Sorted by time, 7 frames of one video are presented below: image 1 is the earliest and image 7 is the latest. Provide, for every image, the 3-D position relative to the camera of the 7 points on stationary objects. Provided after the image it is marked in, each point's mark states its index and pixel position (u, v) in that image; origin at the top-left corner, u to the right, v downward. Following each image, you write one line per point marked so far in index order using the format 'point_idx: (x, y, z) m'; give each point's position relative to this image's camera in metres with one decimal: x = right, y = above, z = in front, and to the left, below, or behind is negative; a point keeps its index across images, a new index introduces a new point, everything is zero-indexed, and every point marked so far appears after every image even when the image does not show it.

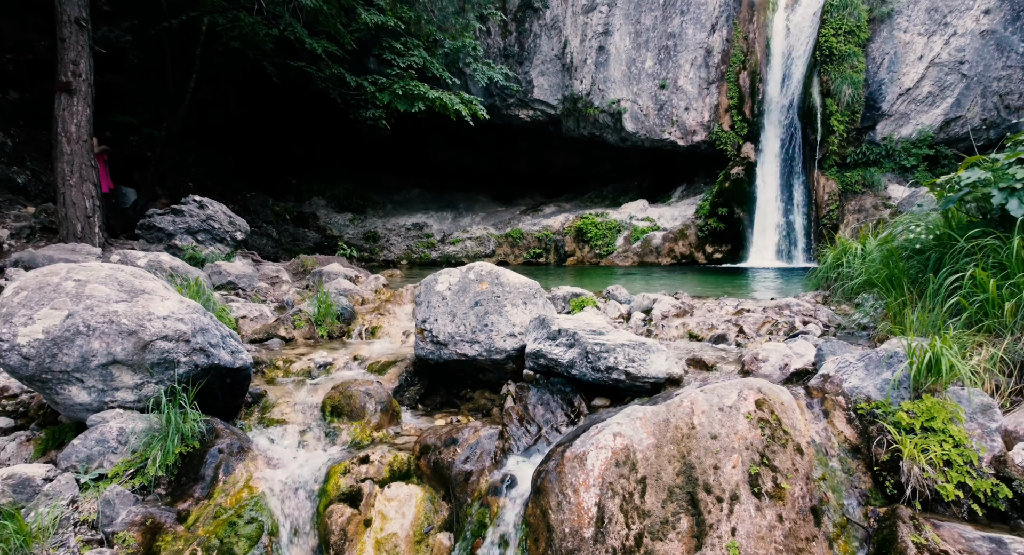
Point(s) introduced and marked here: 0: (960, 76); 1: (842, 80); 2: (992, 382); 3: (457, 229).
0: (+9.2, +4.4, +11.5) m
1: (+7.2, +4.4, +12.2) m
2: (+2.5, -0.5, +2.8) m
3: (-1.4, +1.2, +13.2) m
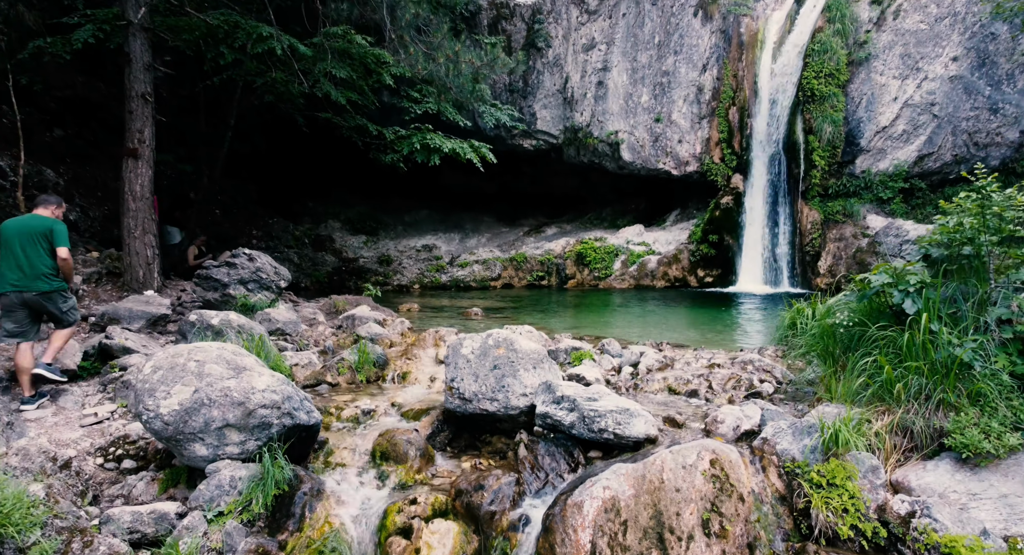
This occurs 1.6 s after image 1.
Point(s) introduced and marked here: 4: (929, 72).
0: (+9.4, +3.8, +12.4) m
1: (+7.3, +3.8, +13.1) m
2: (+2.6, -1.1, +3.7) m
3: (-1.3, +0.7, +14.1) m
4: (+9.3, +4.8, +12.6) m
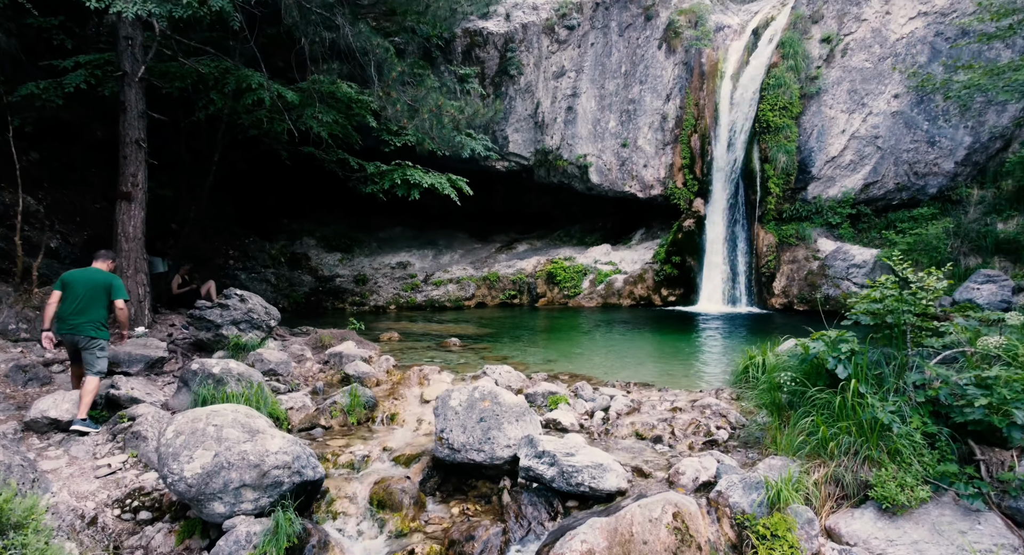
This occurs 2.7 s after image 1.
0: (+8.7, +3.3, +13.4) m
1: (+6.6, +3.3, +13.9) m
2: (+2.5, -1.7, +4.3) m
3: (-2.0, +0.2, +14.5) m
4: (+8.7, +4.3, +13.5) m
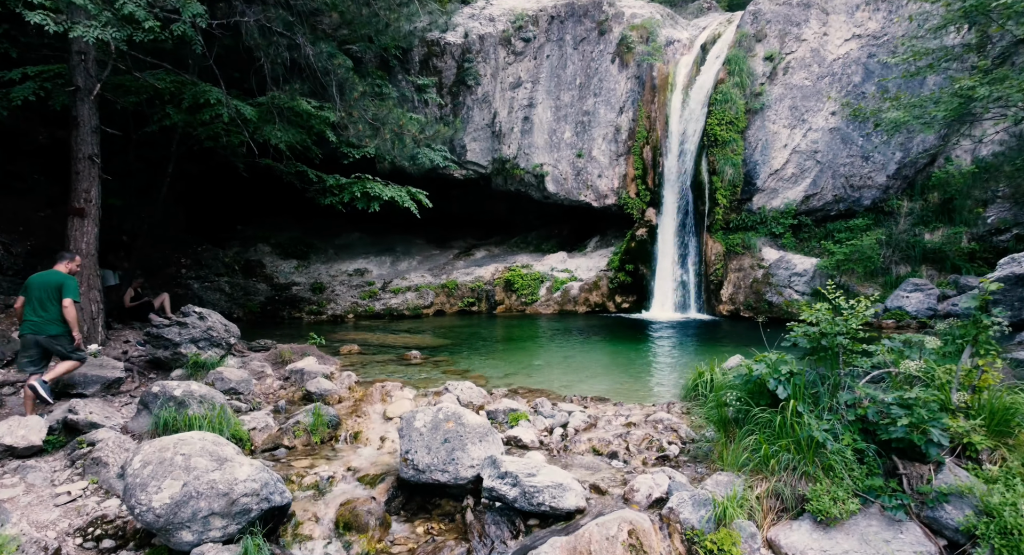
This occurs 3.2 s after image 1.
0: (+7.7, +3.0, +14.2) m
1: (+5.6, +3.1, +14.6) m
2: (+2.2, -1.9, +4.6) m
3: (-3.1, +0.1, +14.4) m
4: (+7.7, +4.1, +14.3) m
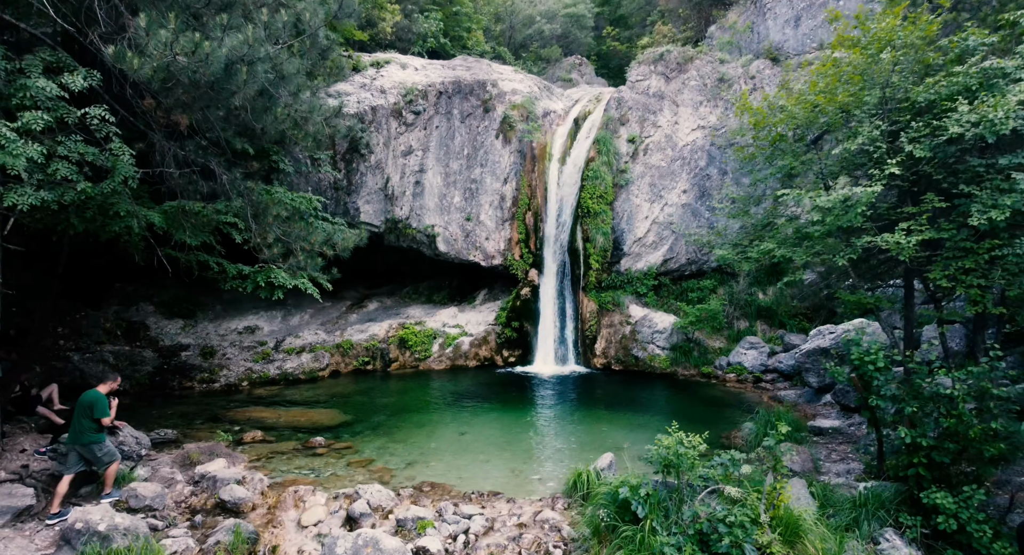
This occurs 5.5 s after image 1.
0: (+4.8, +1.2, +16.4) m
1: (+2.6, +1.4, +16.4) m
2: (+1.3, -3.6, +5.9) m
3: (-5.9, -1.5, +14.4) m
4: (+4.8, +2.3, +16.6) m
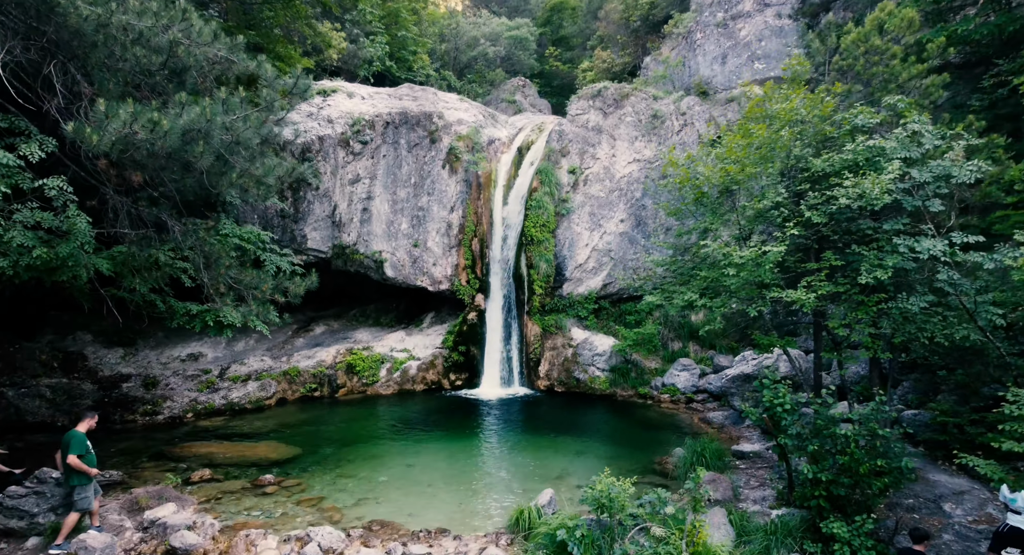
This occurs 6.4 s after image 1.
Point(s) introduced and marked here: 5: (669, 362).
0: (+3.2, +0.4, +17.3) m
1: (+1.1, +0.5, +17.0) m
2: (+0.6, -4.3, +6.5) m
3: (-7.2, -2.2, +14.3) m
4: (+3.2, +1.4, +17.5) m
5: (+4.7, -2.6, +16.3) m
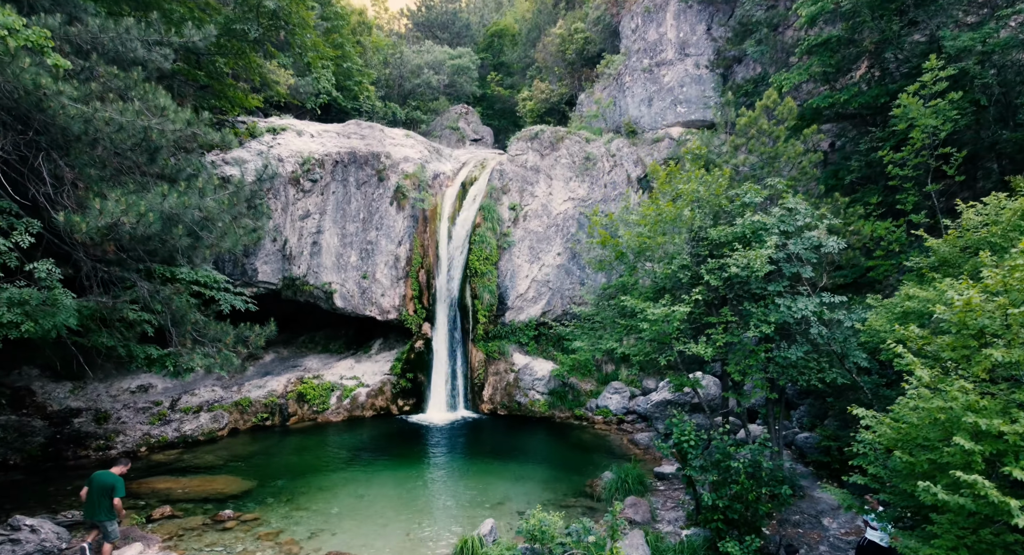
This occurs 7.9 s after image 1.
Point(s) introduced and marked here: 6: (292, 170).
0: (+1.4, -0.7, +18.7) m
1: (-0.7, -0.5, +18.2) m
2: (-0.2, -5.3, +7.6) m
3: (-8.7, -3.1, +14.6) m
4: (+1.4, +0.4, +18.8) m
5: (+2.9, -3.7, +17.8) m
6: (-6.3, +3.4, +16.5) m
